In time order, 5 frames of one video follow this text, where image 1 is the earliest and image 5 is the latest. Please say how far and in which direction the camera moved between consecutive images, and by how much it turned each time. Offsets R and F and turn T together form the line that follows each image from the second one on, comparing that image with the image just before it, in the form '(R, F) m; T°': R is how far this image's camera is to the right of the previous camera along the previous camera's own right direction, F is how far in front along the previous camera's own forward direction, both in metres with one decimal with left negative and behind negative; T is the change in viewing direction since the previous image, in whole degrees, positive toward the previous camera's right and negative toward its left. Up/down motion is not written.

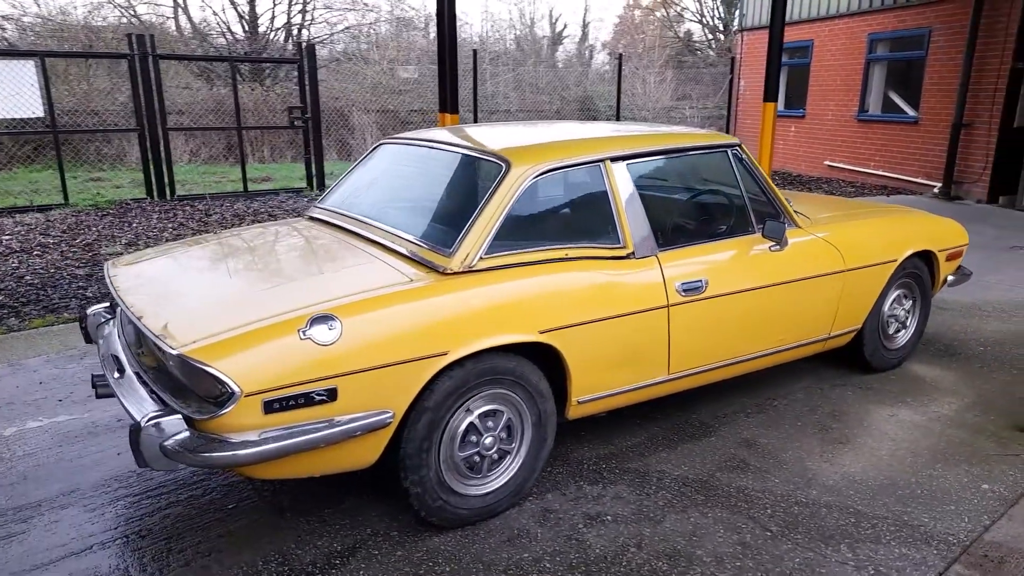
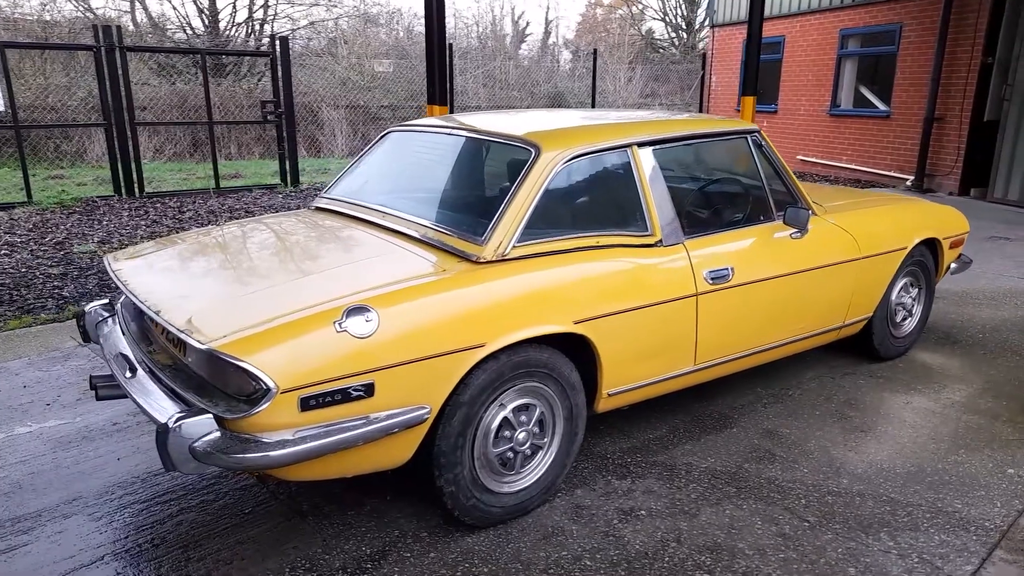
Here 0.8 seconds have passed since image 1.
(-0.3, +0.1) m; +3°
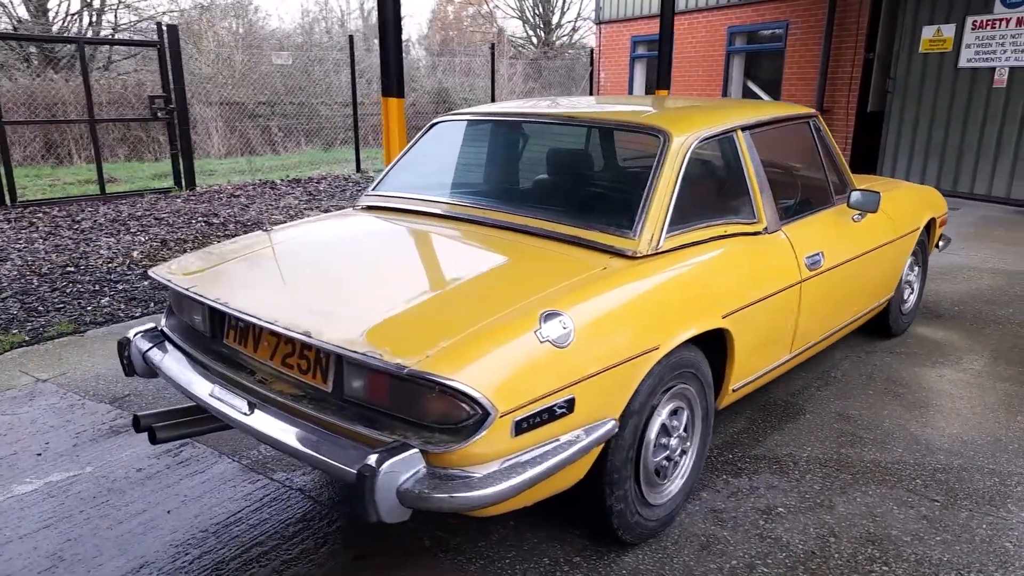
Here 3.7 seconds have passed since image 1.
(-1.0, +0.3) m; +11°
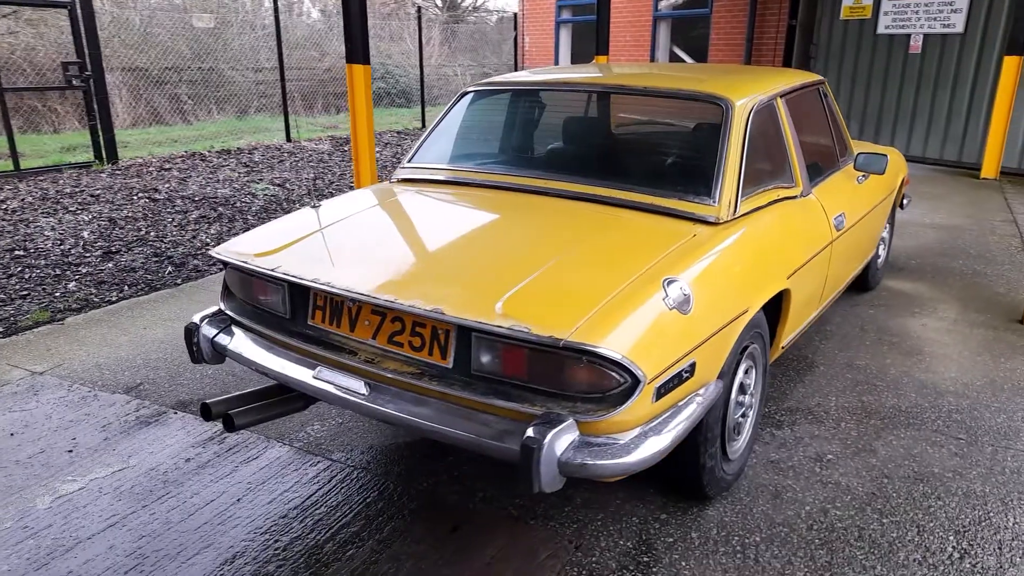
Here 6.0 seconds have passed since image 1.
(-0.6, 0.0) m; +7°
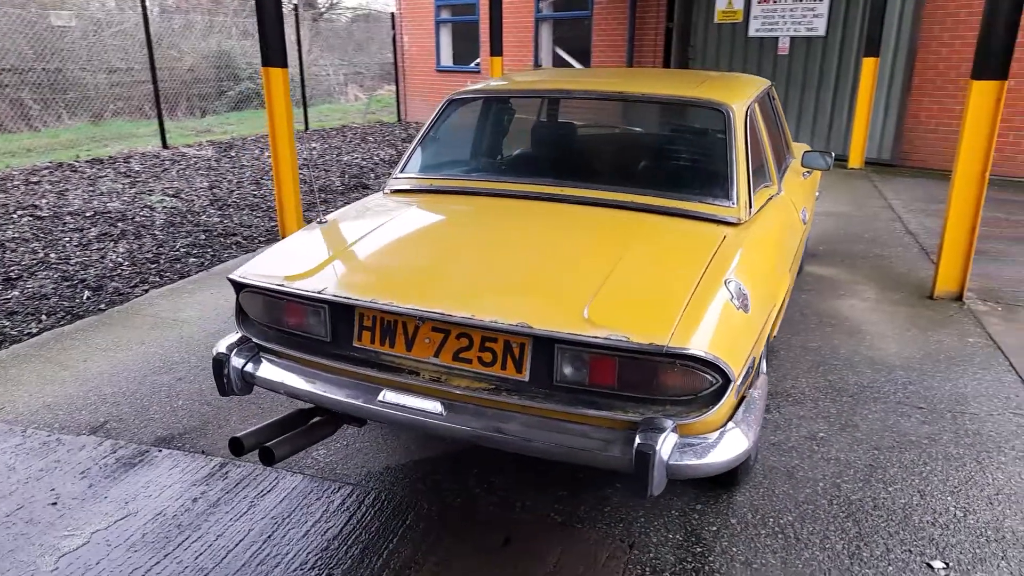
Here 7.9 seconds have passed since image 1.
(-0.6, 0.0) m; +10°
